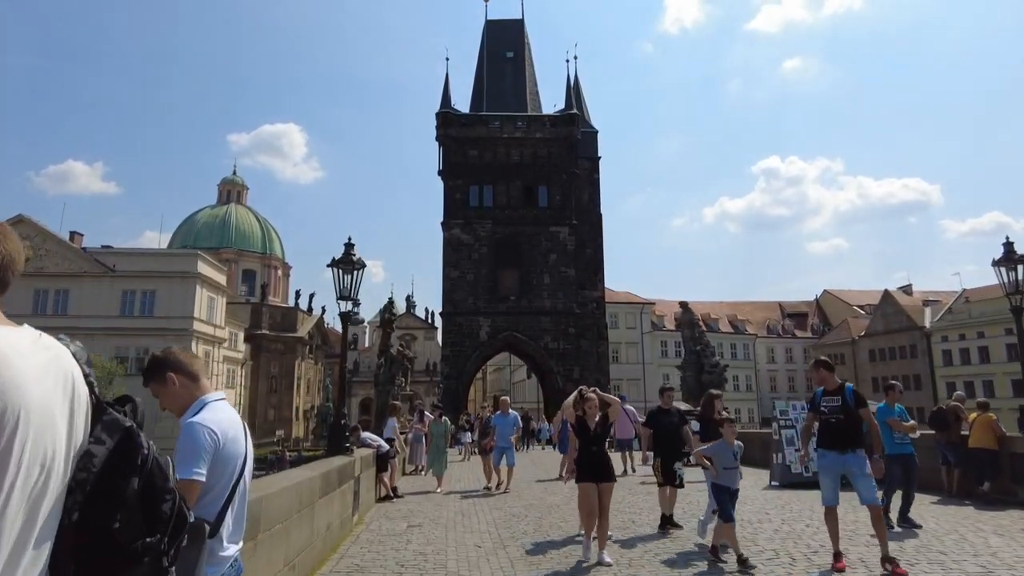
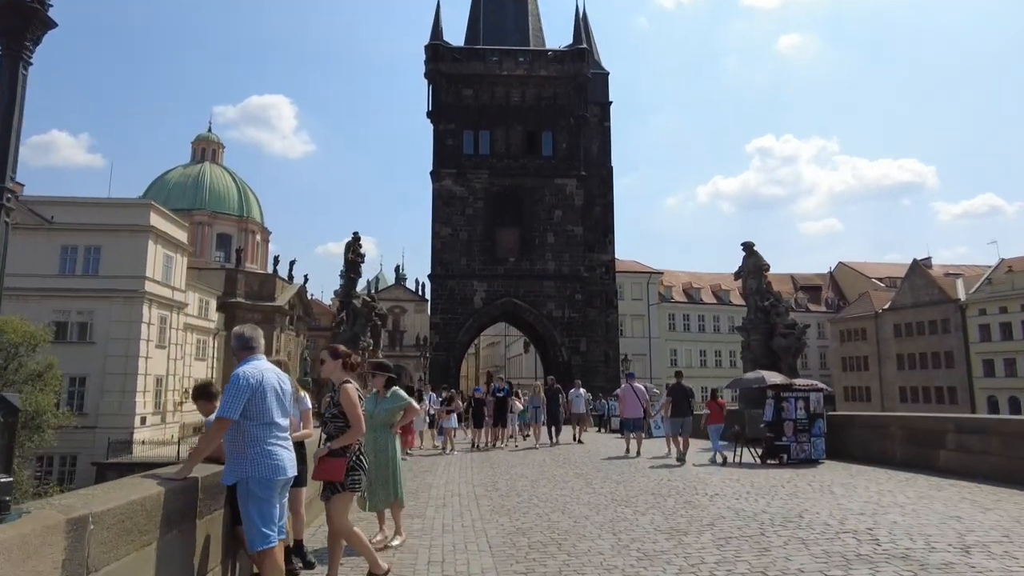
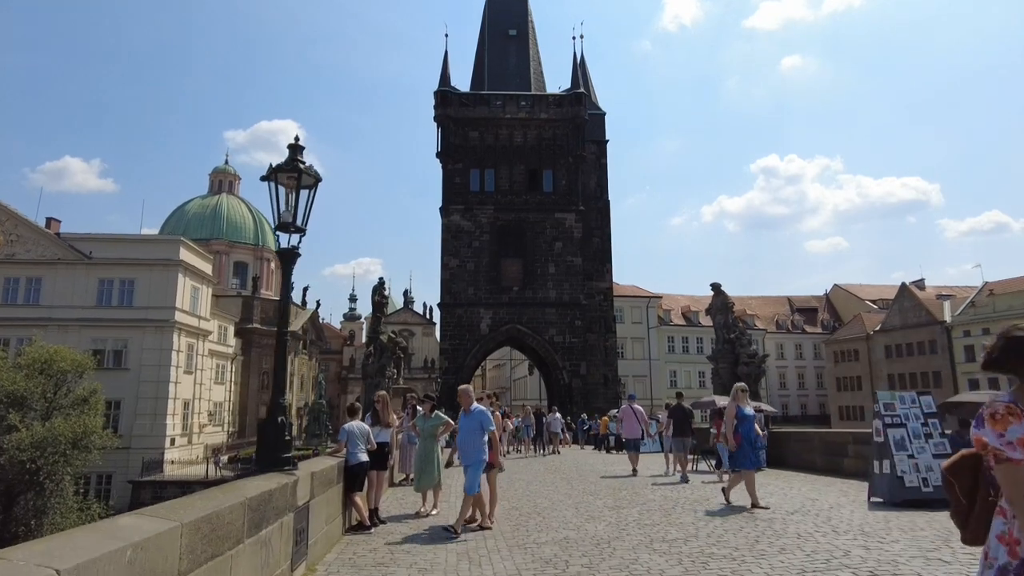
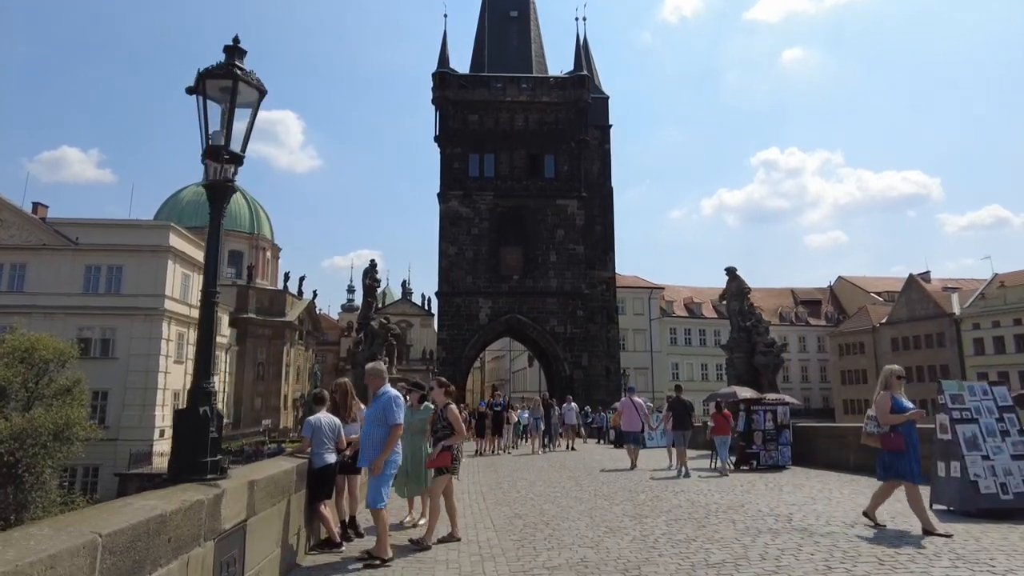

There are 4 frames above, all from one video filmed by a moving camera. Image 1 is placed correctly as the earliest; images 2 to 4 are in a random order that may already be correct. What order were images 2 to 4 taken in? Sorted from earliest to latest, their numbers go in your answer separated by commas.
3, 4, 2
